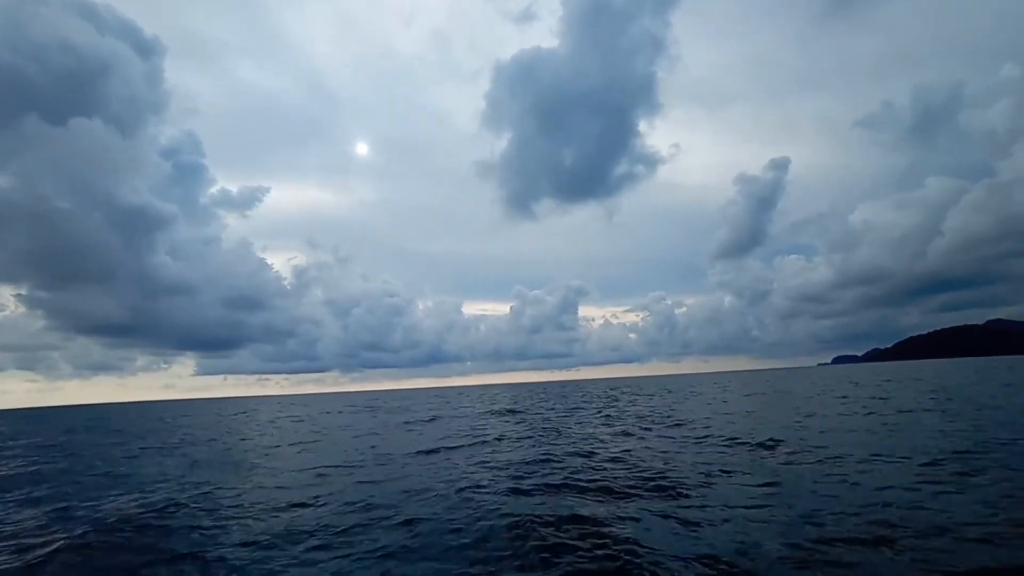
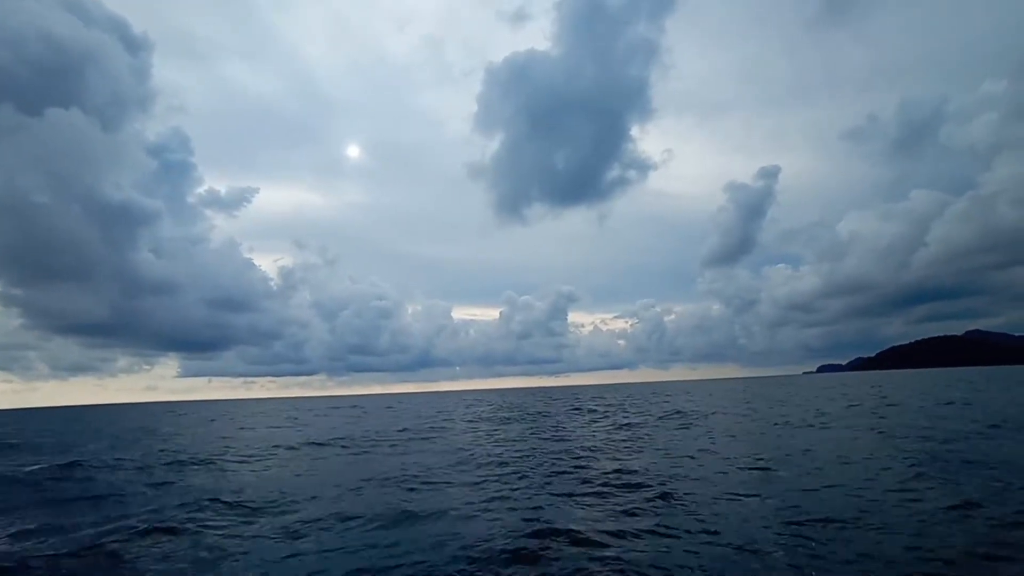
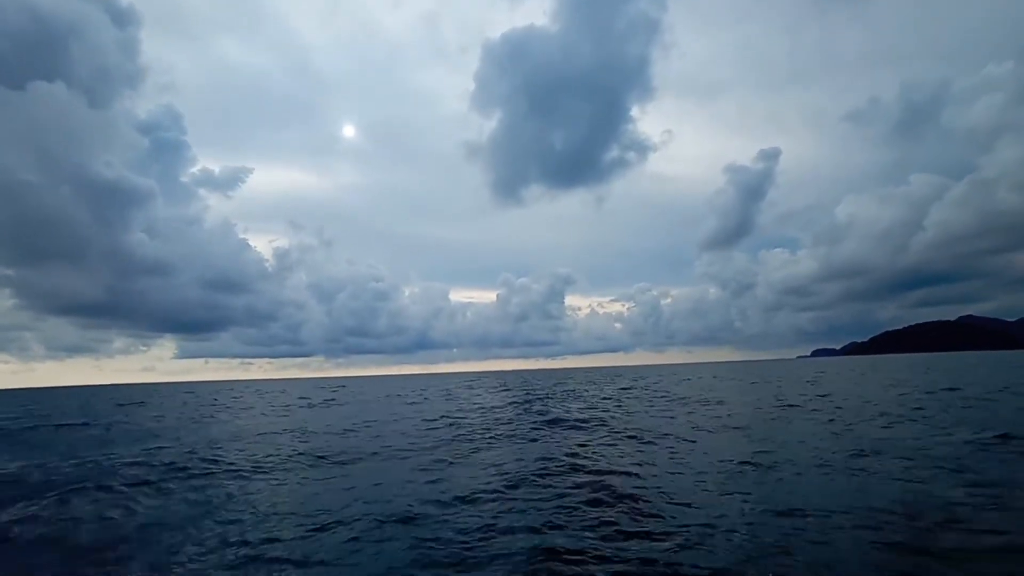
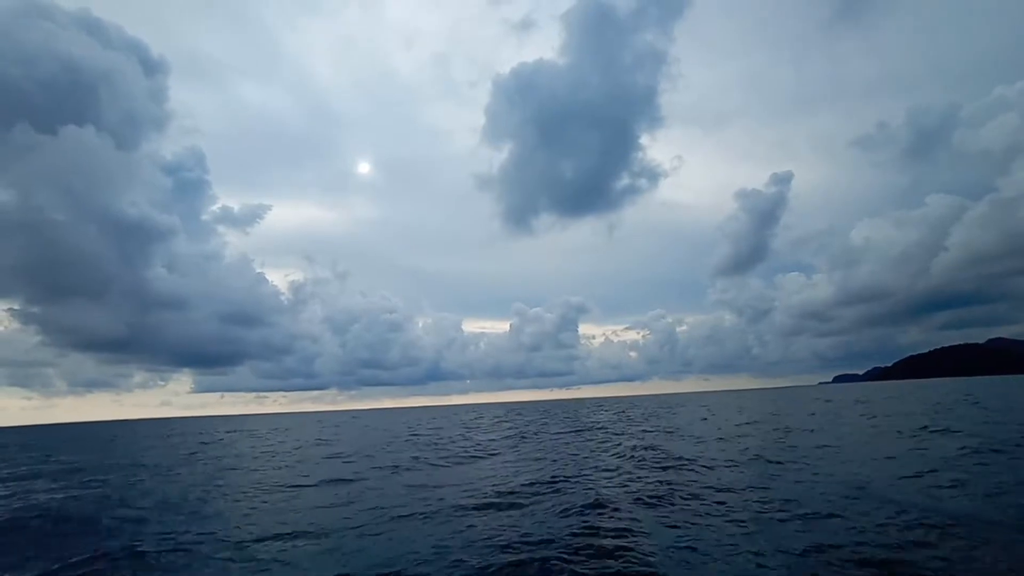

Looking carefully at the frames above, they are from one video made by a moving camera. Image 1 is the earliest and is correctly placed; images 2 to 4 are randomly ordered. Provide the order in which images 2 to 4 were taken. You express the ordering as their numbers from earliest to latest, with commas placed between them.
2, 3, 4
